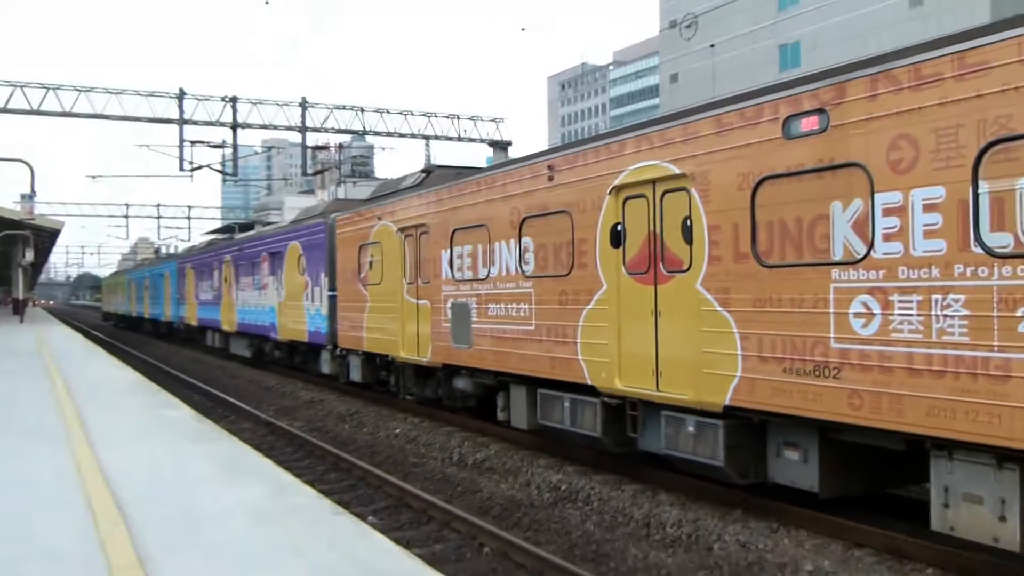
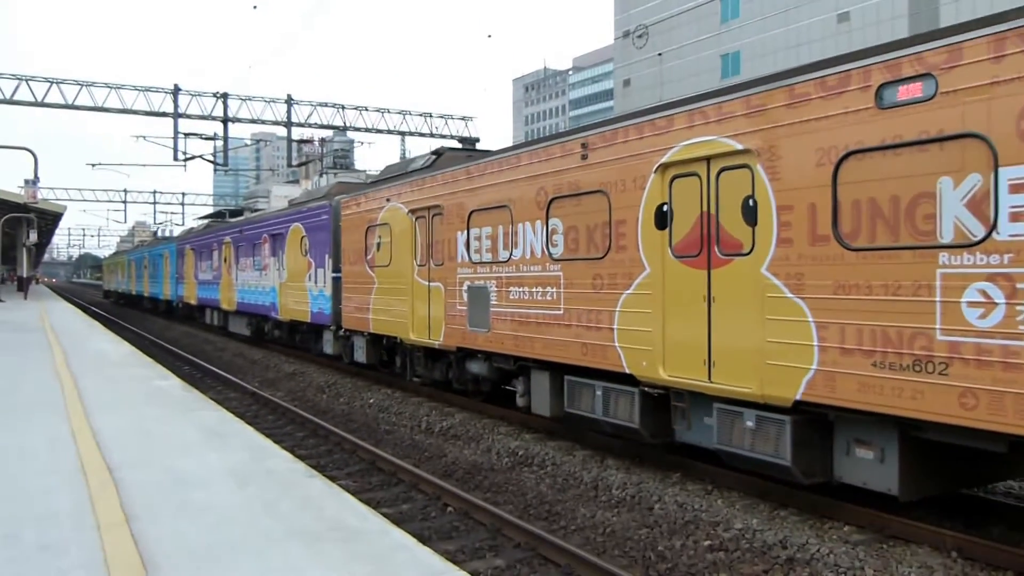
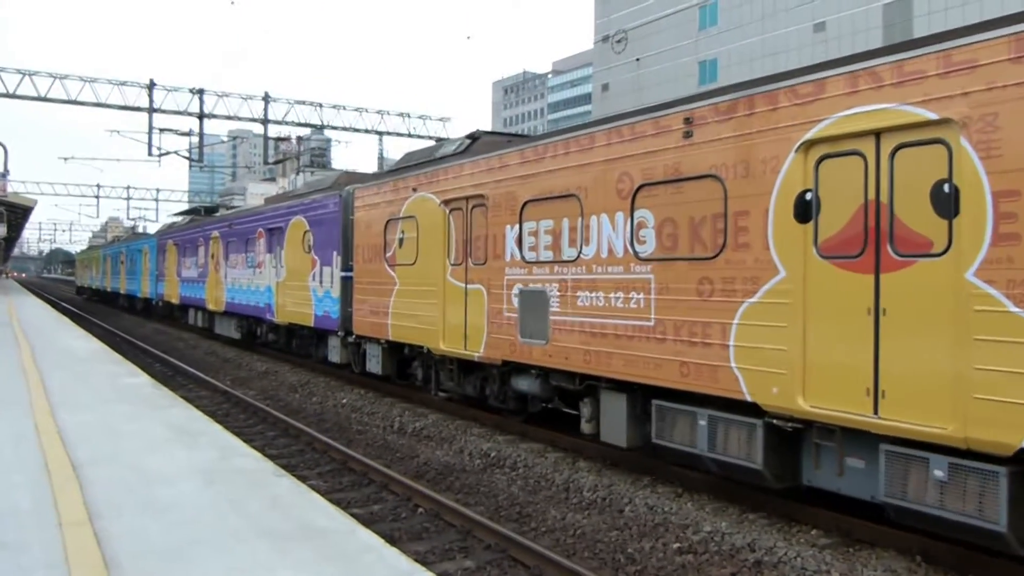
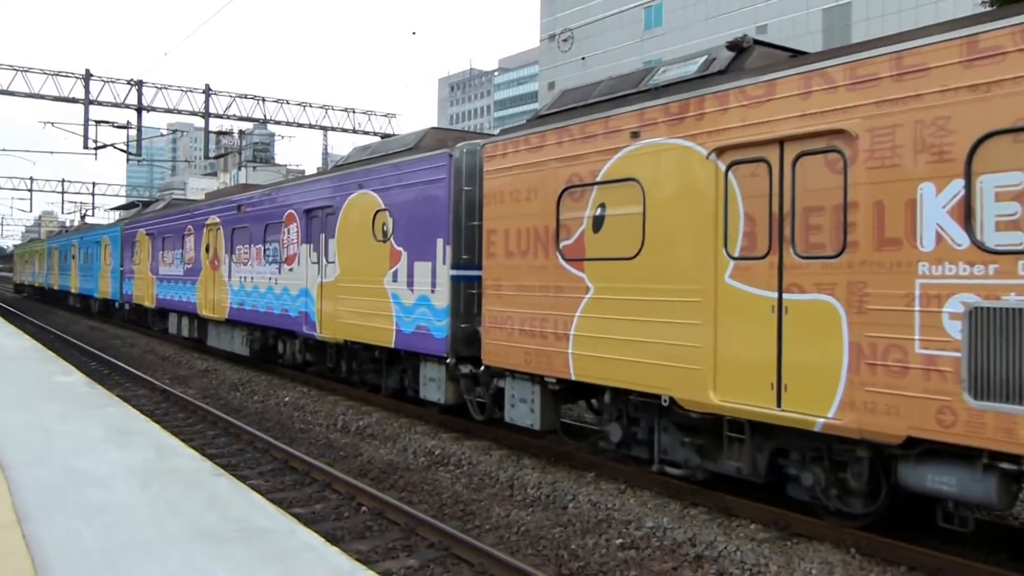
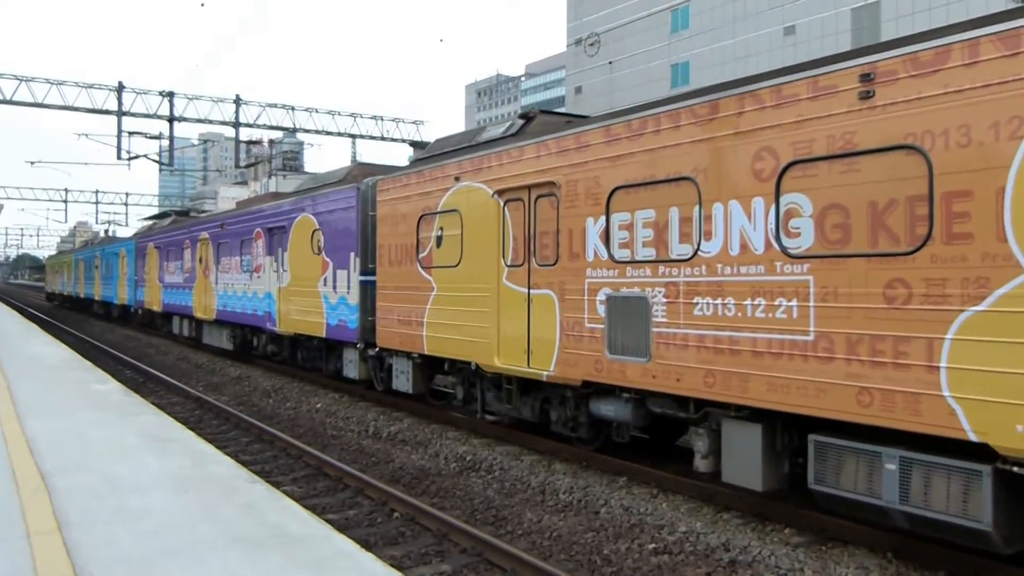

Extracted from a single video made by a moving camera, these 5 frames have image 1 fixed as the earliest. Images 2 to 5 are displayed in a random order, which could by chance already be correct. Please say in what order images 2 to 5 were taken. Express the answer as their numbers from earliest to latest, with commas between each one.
2, 3, 5, 4
